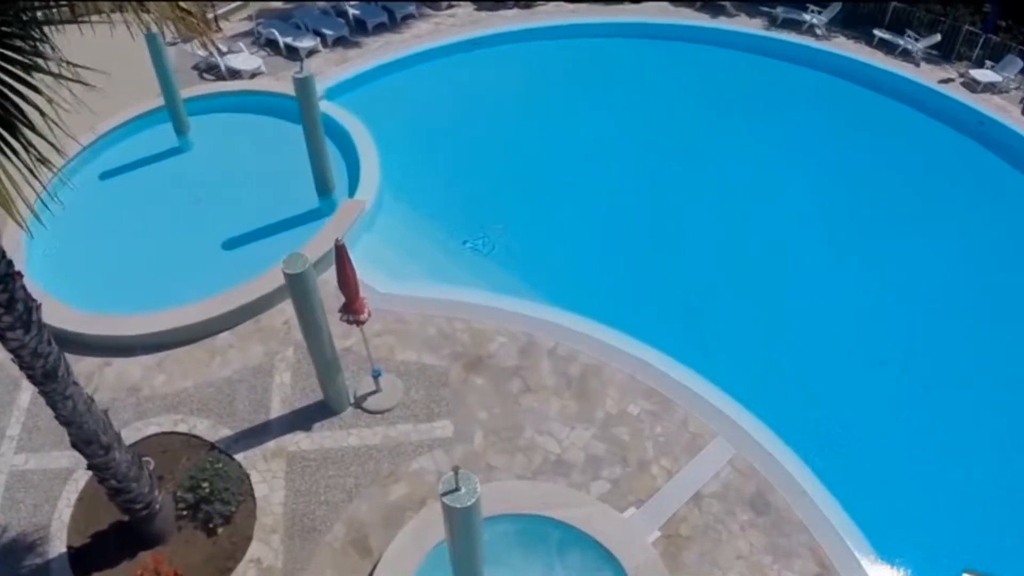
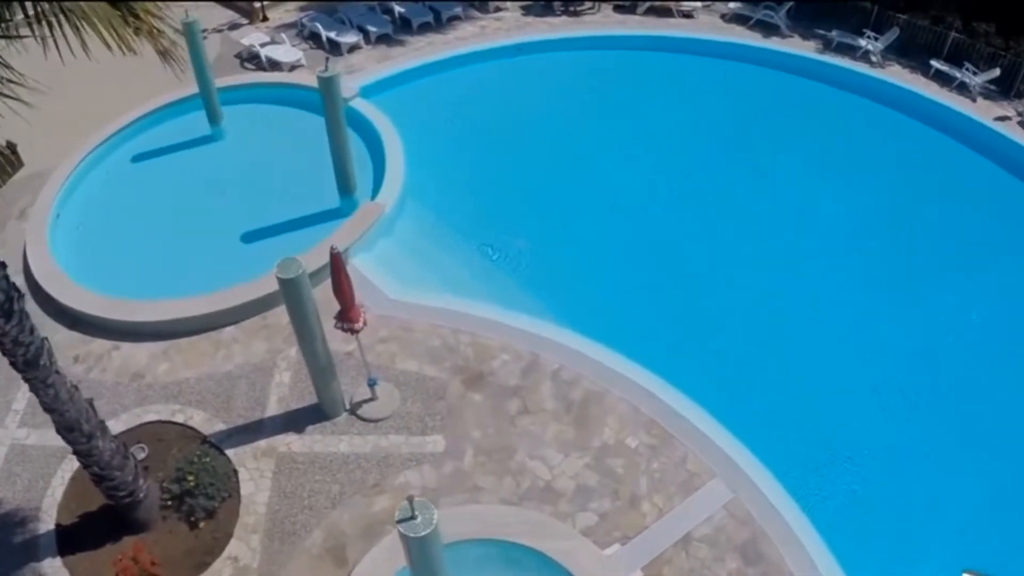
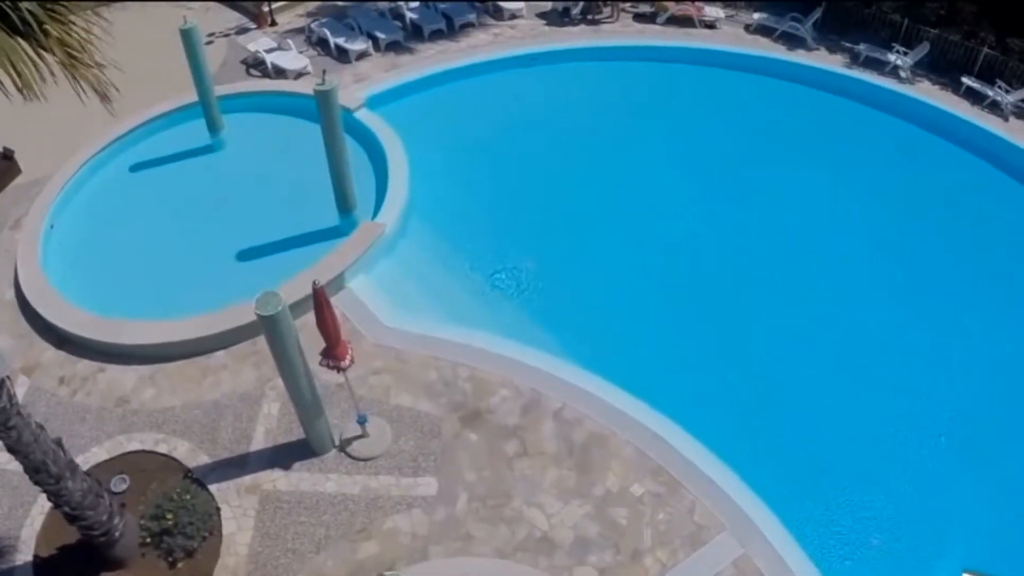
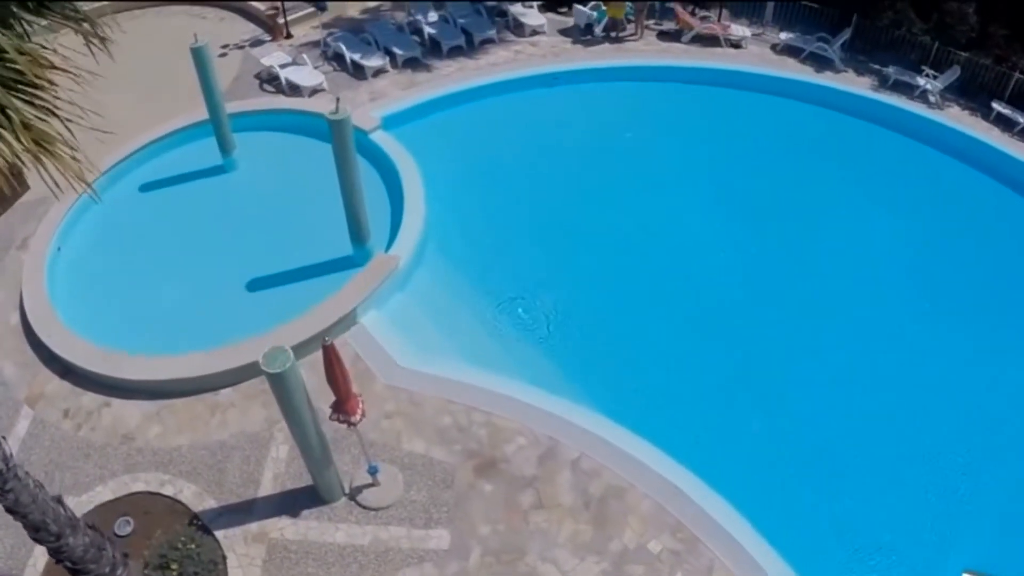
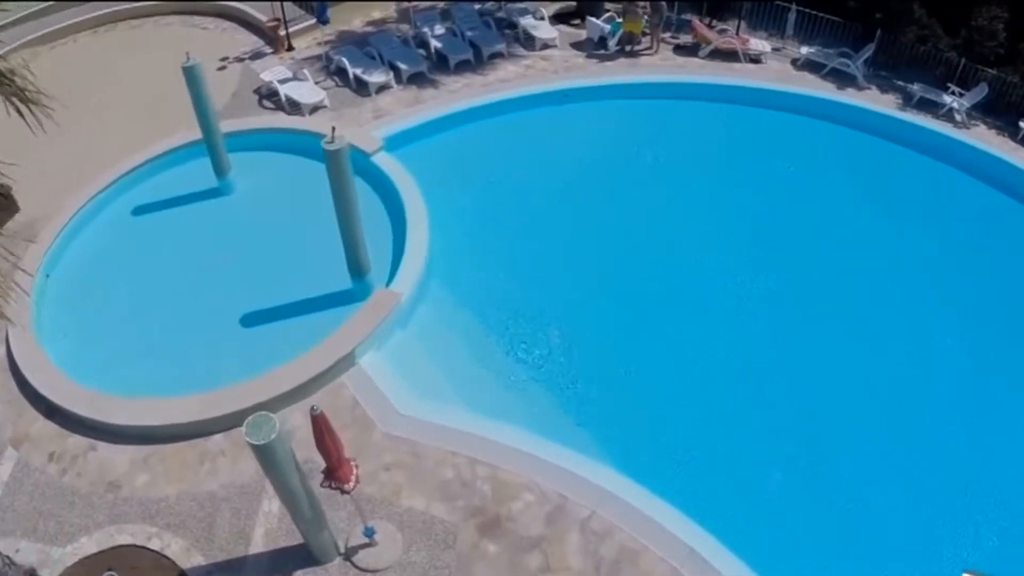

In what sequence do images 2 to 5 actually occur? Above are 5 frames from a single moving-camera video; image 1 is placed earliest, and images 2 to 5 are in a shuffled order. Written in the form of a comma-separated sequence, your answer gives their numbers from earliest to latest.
2, 3, 4, 5
